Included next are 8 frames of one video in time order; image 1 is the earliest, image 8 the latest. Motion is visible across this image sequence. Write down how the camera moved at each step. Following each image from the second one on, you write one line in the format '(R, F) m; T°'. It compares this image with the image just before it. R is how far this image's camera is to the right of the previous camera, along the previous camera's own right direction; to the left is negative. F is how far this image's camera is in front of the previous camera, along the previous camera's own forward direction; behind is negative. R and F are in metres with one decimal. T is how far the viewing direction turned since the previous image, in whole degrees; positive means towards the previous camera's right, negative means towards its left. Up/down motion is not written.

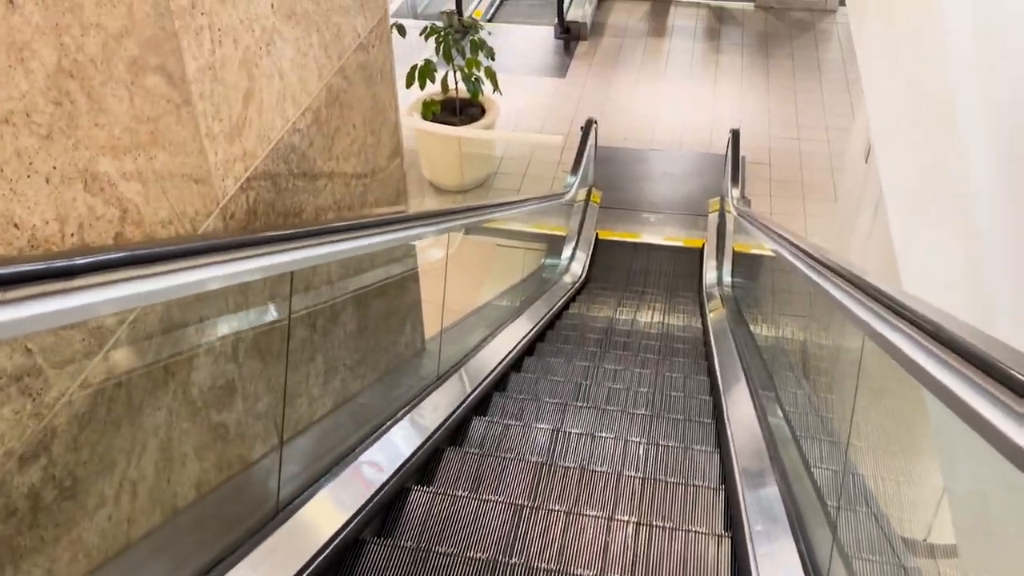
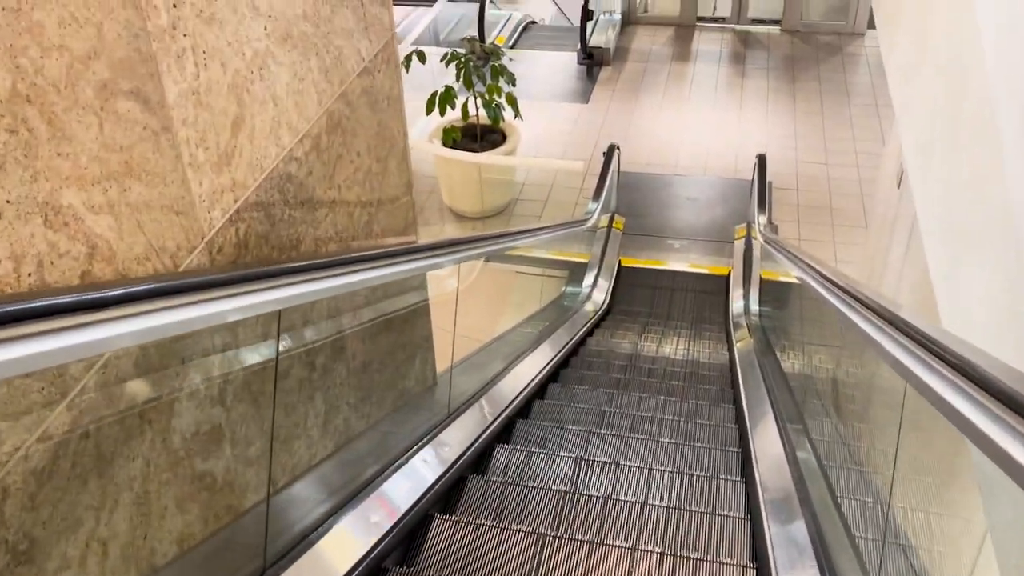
(0.0, +0.1) m; -2°
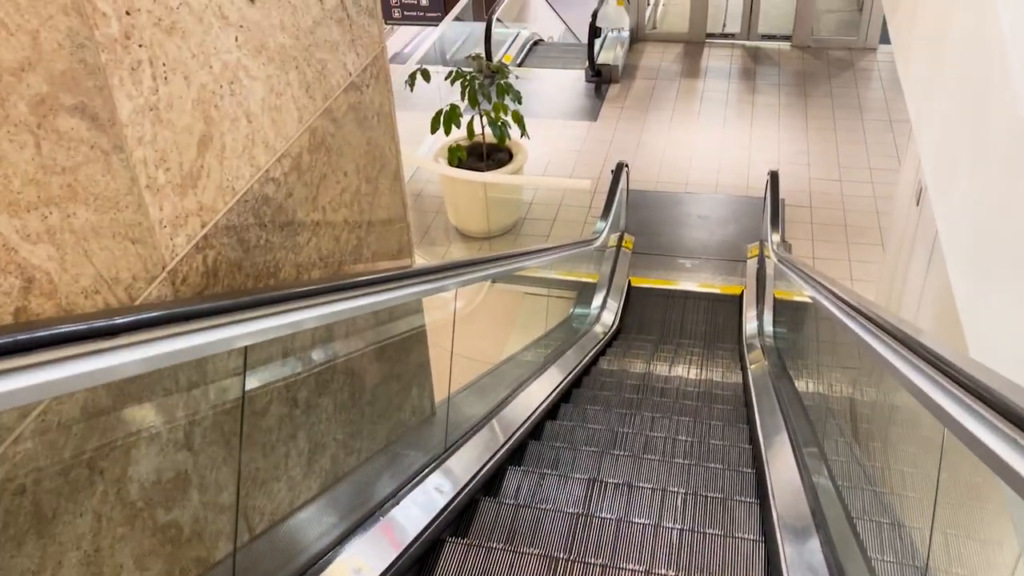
(0.0, +0.1) m; -1°
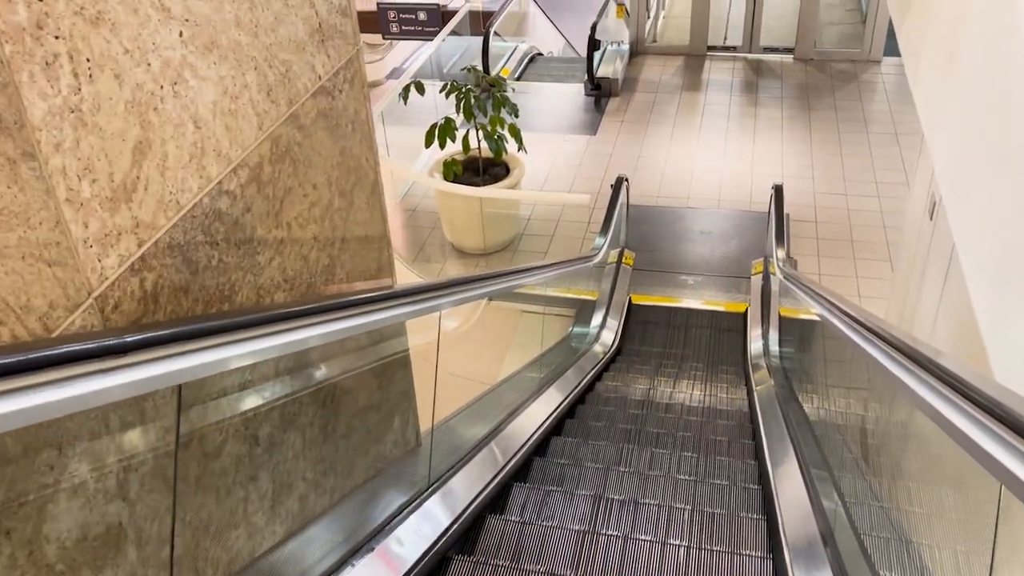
(0.0, +0.2) m; 0°
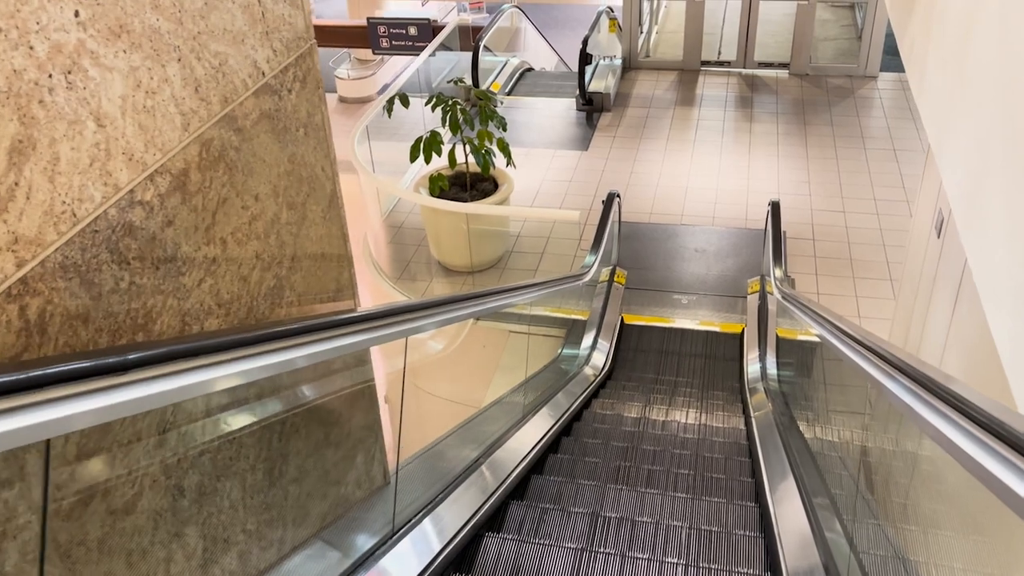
(0.0, +0.2) m; 0°
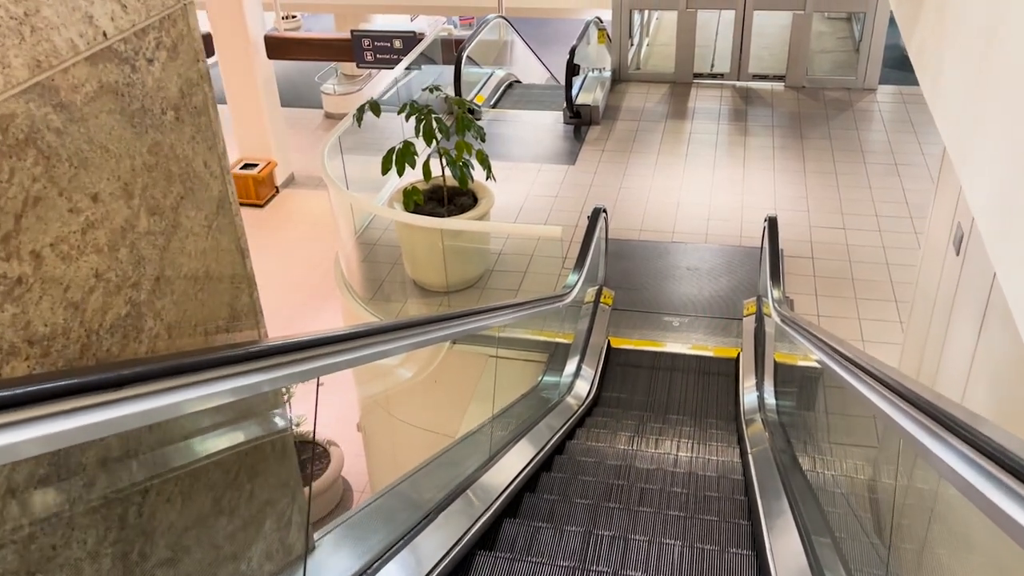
(+0.1, +0.4) m; 0°
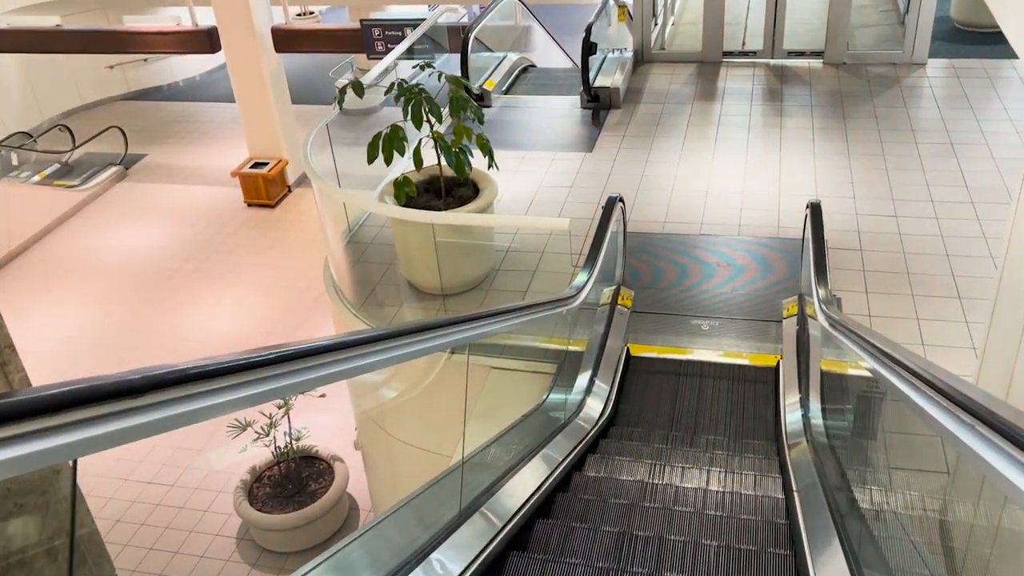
(+0.2, +0.6) m; -2°
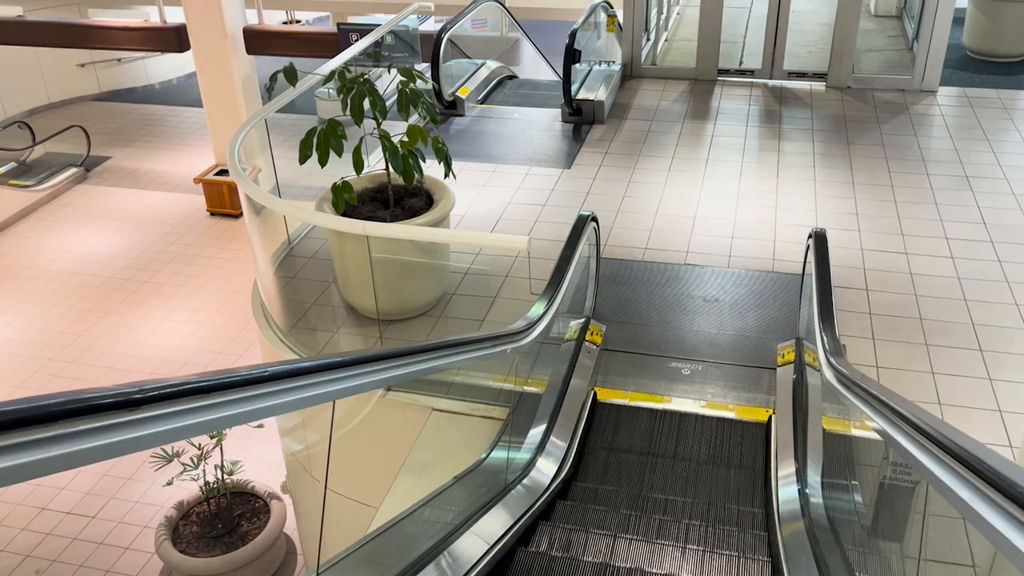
(+0.2, +0.7) m; +1°
